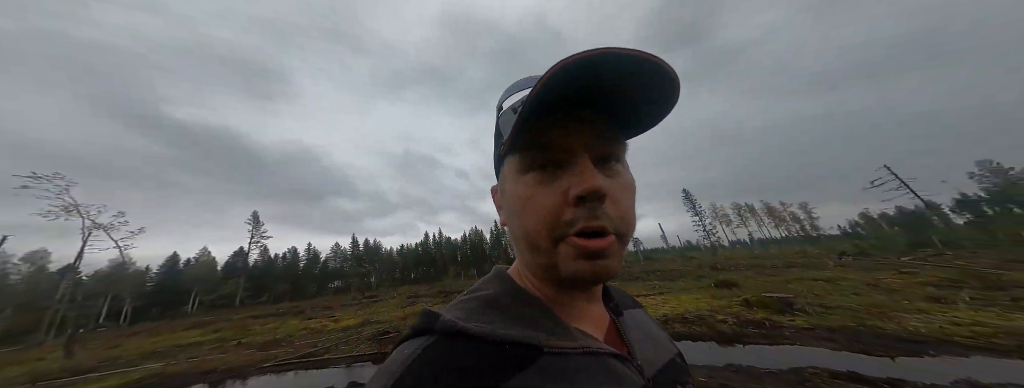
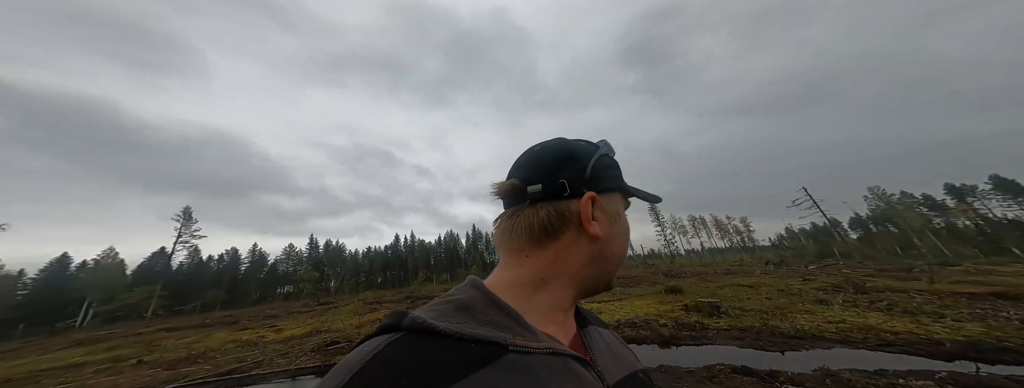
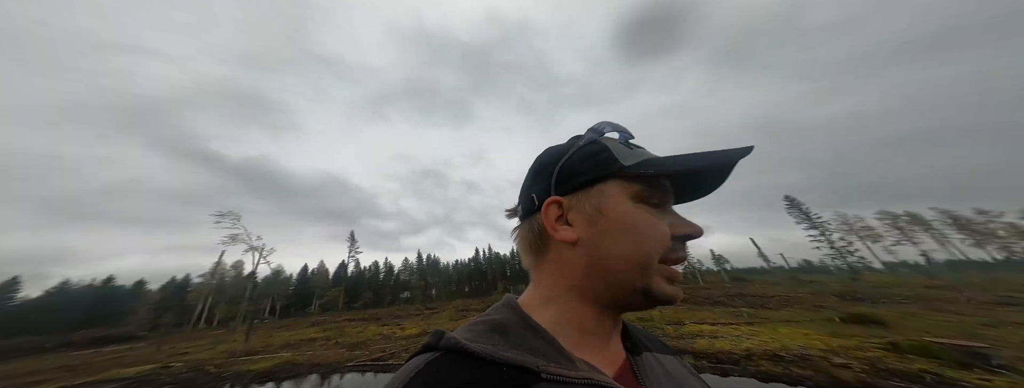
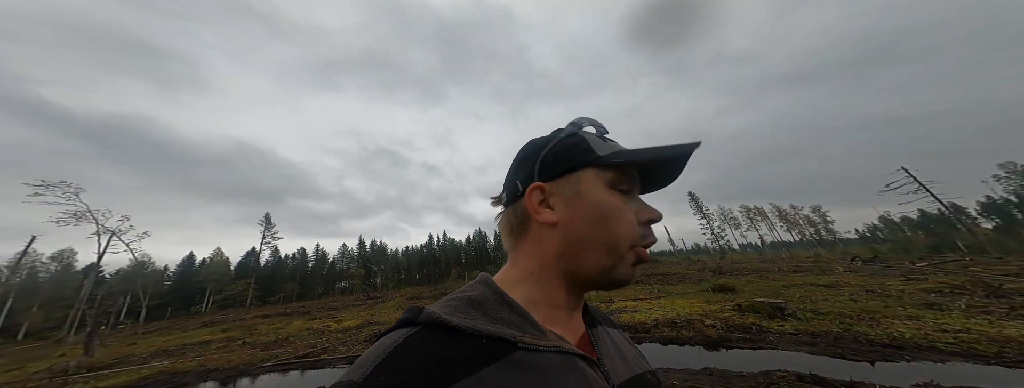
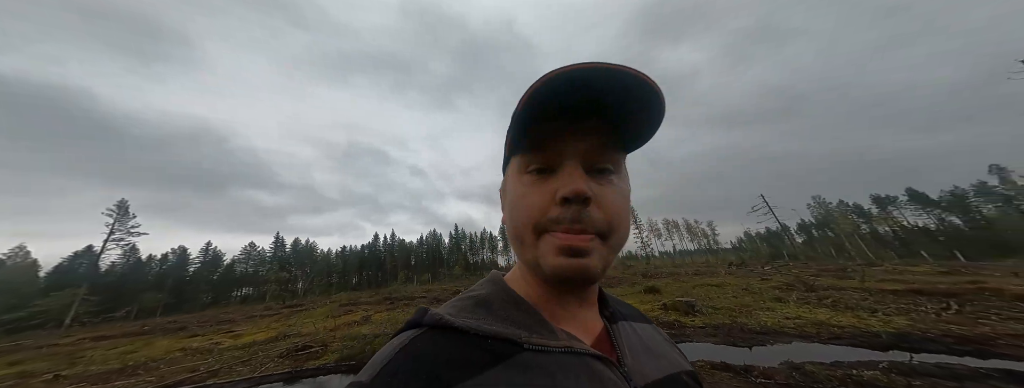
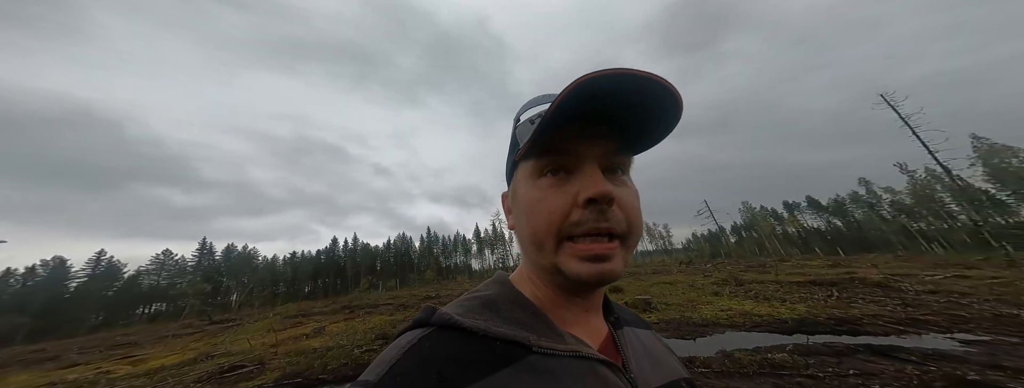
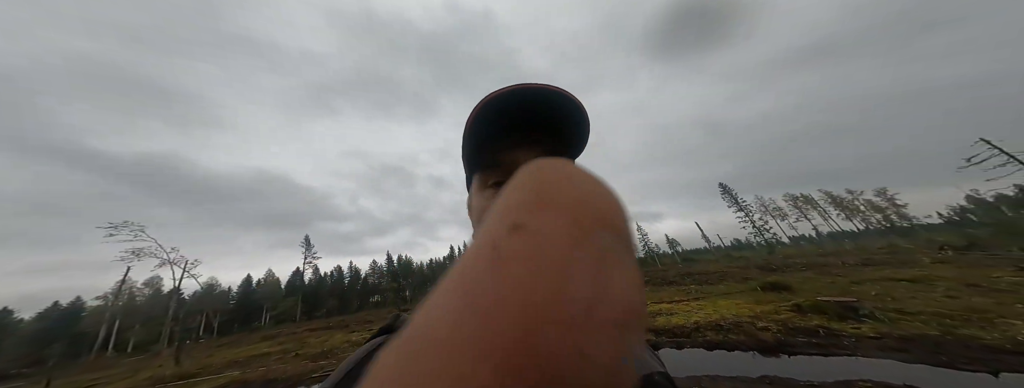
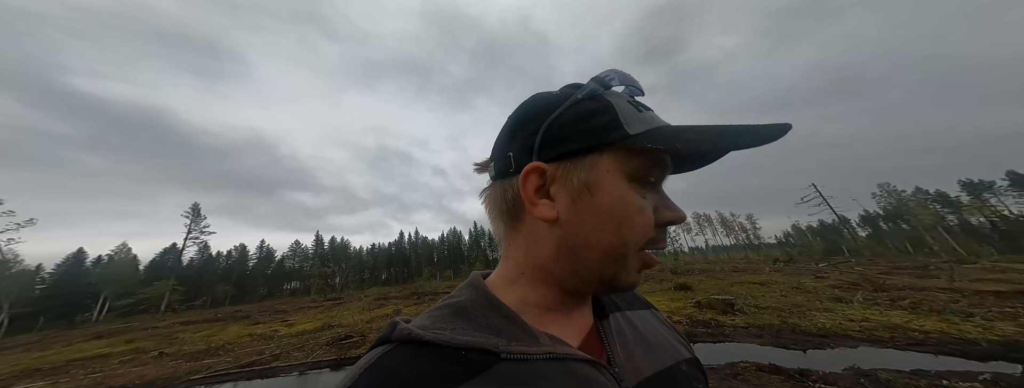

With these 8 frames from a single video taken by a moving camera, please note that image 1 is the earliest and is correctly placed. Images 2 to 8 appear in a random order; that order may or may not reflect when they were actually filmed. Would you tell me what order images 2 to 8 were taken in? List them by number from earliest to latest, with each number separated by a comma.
8, 5, 6, 2, 4, 3, 7
